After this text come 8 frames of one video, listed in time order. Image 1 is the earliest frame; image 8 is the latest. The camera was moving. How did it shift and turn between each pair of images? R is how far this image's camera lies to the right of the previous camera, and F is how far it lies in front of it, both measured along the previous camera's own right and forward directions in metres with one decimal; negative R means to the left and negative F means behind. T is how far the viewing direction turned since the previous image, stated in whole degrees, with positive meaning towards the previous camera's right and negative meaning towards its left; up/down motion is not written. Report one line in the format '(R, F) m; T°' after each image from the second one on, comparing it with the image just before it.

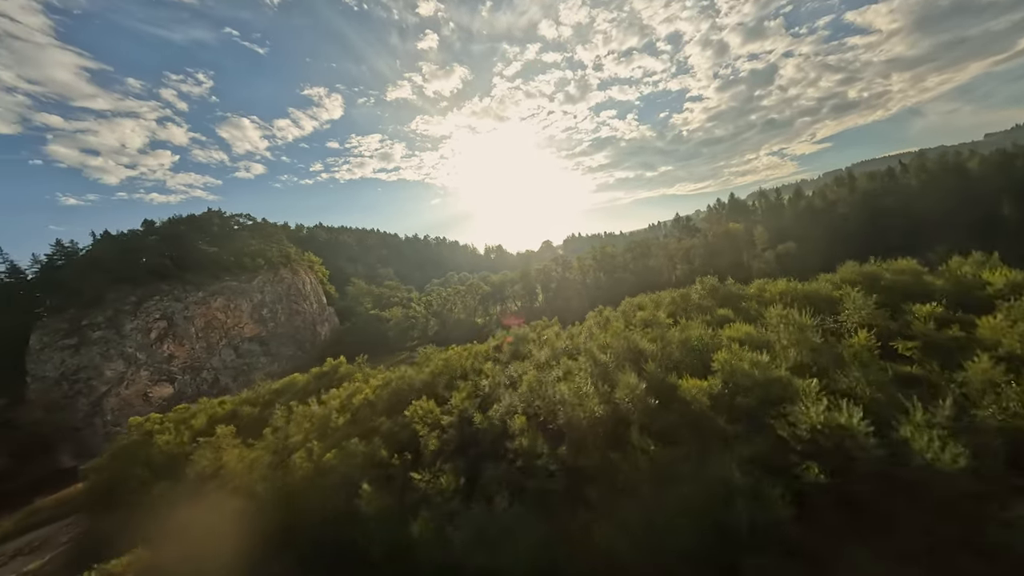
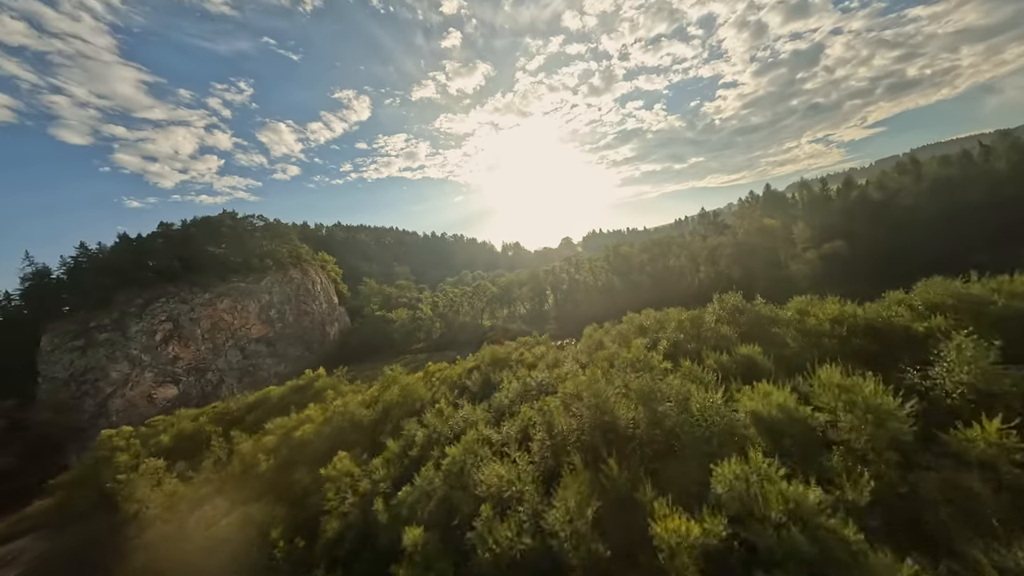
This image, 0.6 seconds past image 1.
(+4.2, +5.2) m; -4°
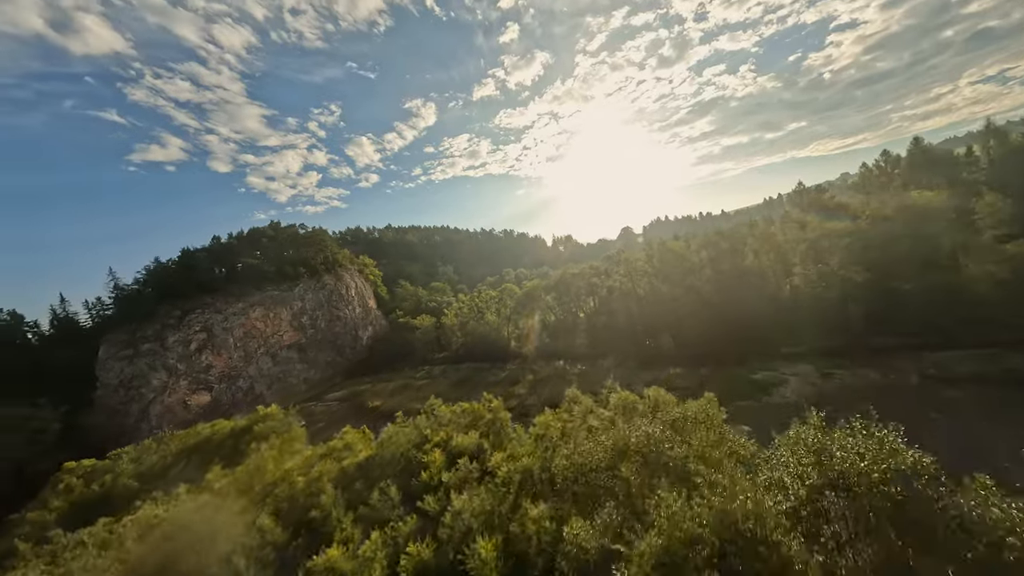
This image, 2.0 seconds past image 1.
(+9.2, +13.0) m; -12°
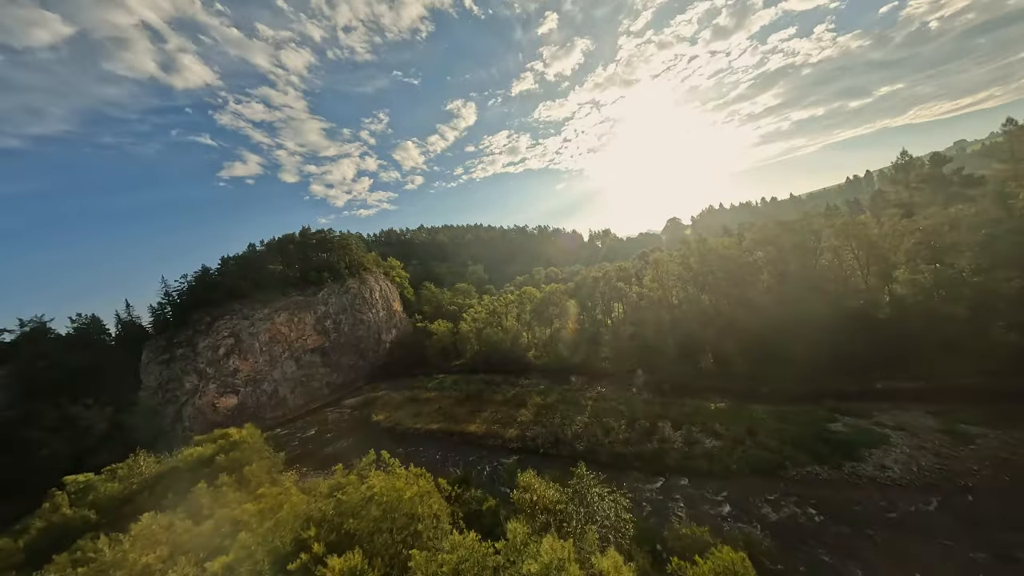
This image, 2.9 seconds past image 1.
(+5.9, +7.4) m; -8°
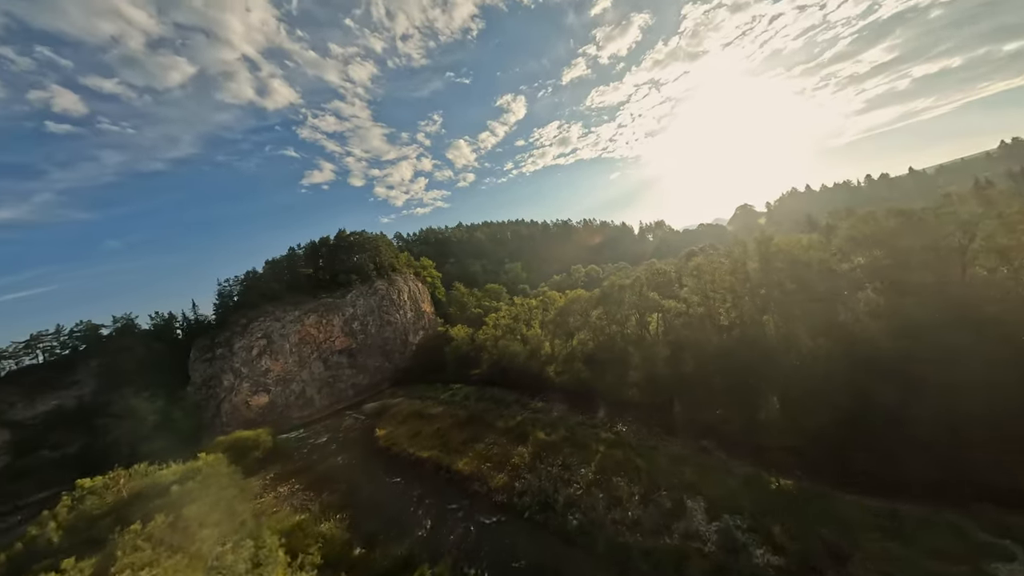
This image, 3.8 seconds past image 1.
(+7.0, +8.4) m; -10°
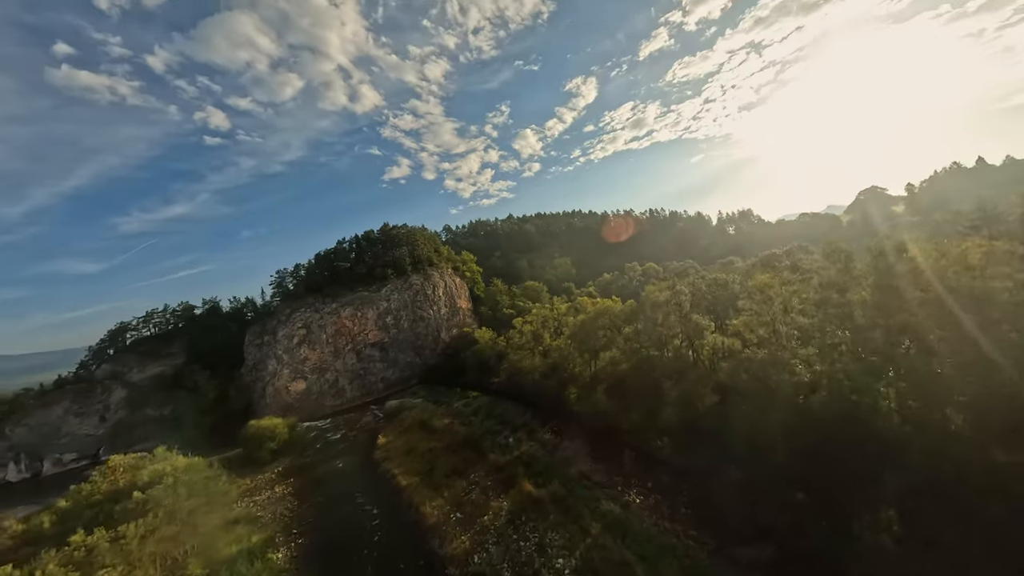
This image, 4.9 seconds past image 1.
(+8.1, +8.9) m; -12°
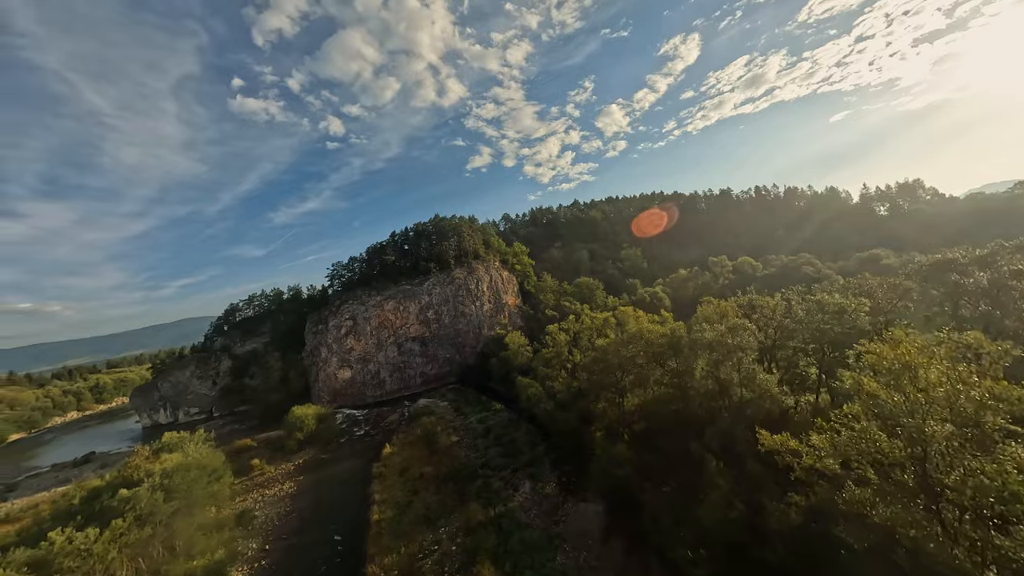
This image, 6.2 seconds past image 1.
(+9.3, +10.3) m; -15°
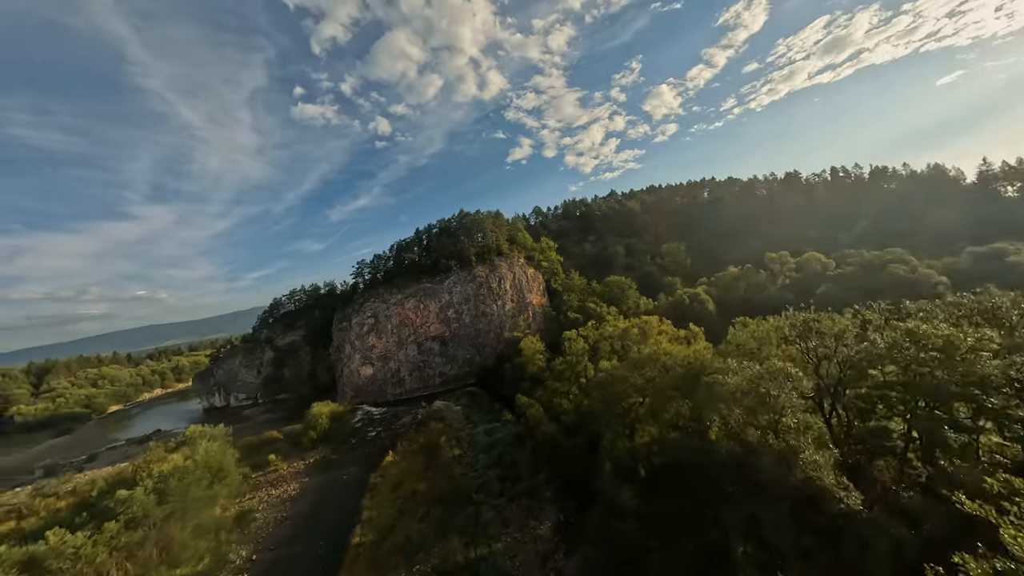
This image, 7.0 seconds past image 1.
(+5.2, +5.1) m; -8°
